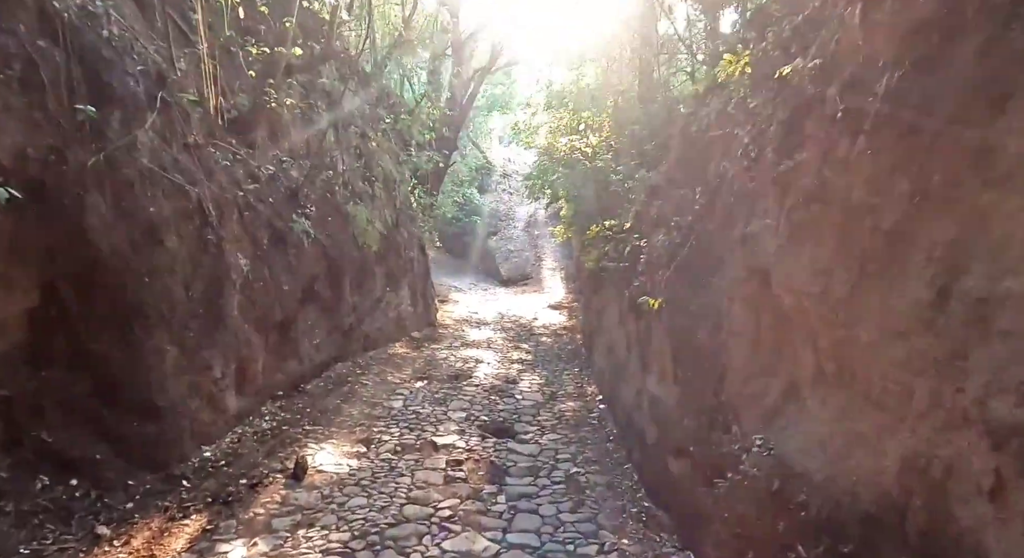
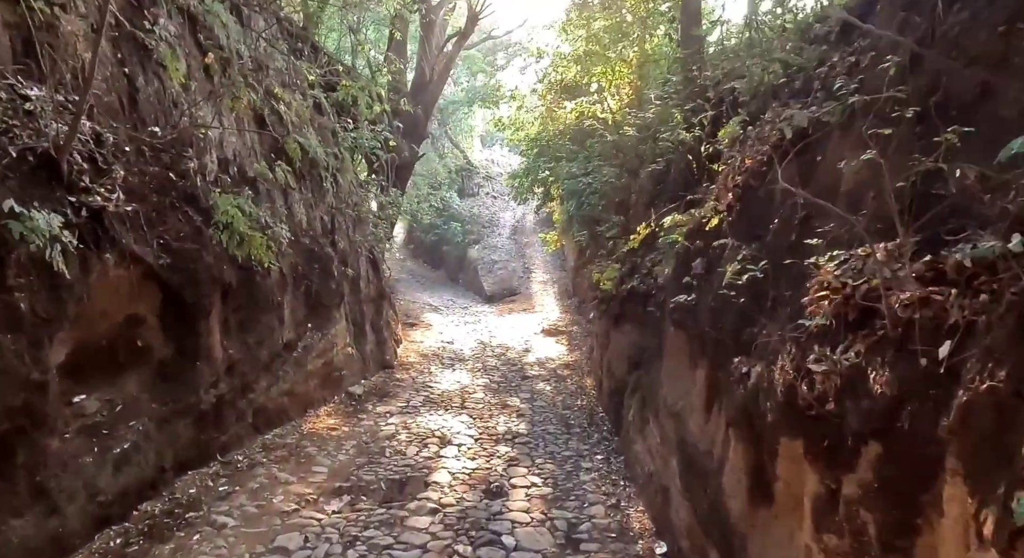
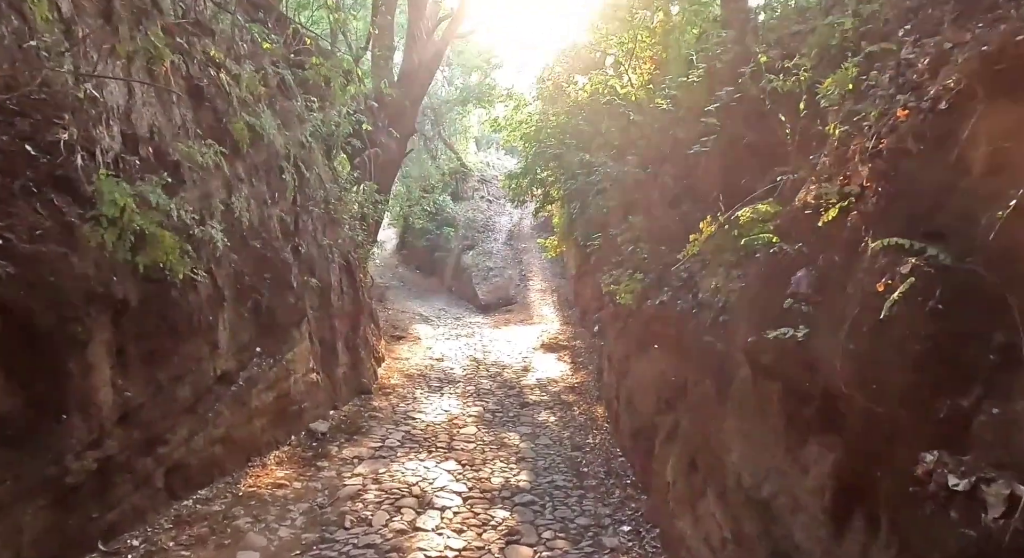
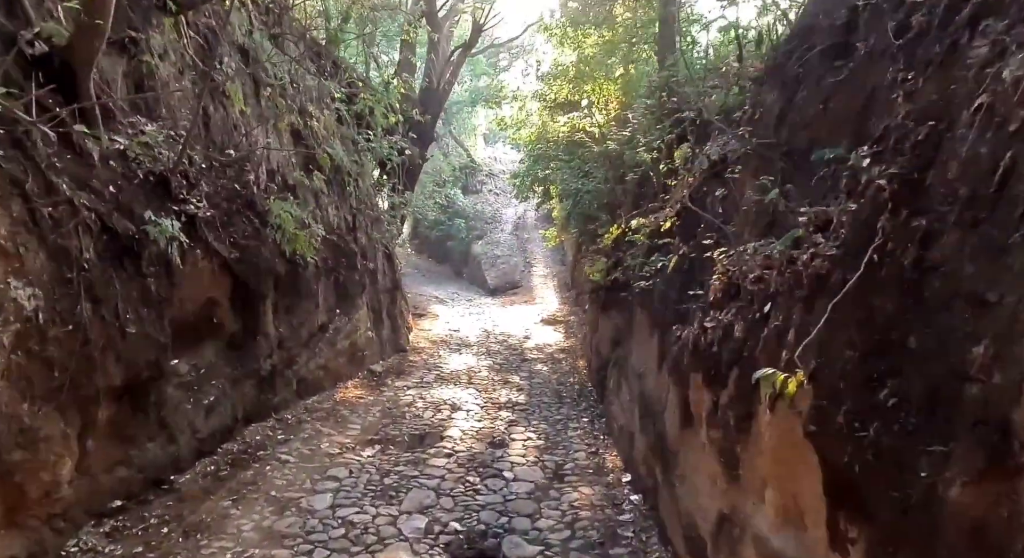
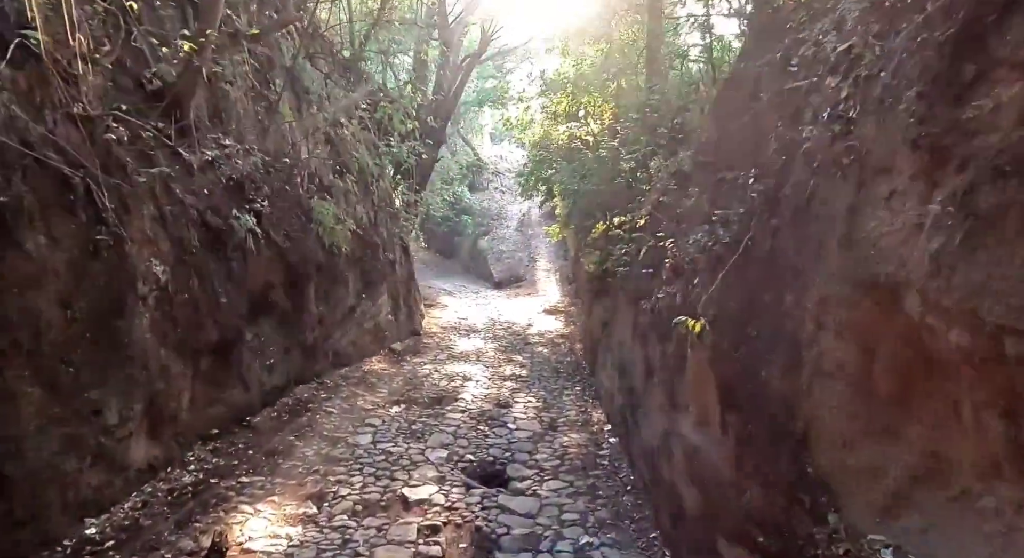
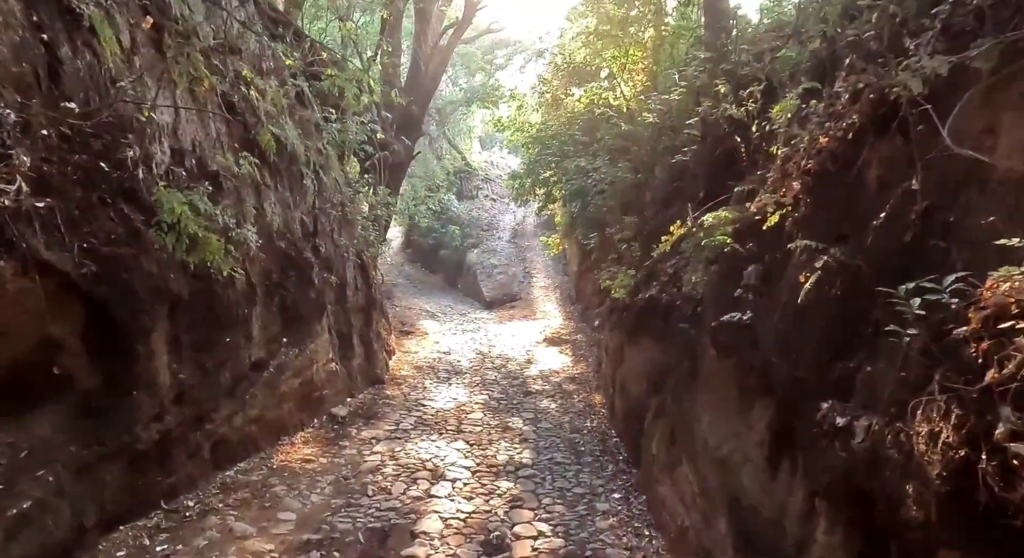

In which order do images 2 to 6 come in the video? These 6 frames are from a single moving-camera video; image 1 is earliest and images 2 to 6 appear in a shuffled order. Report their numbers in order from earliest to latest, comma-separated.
5, 4, 2, 6, 3
